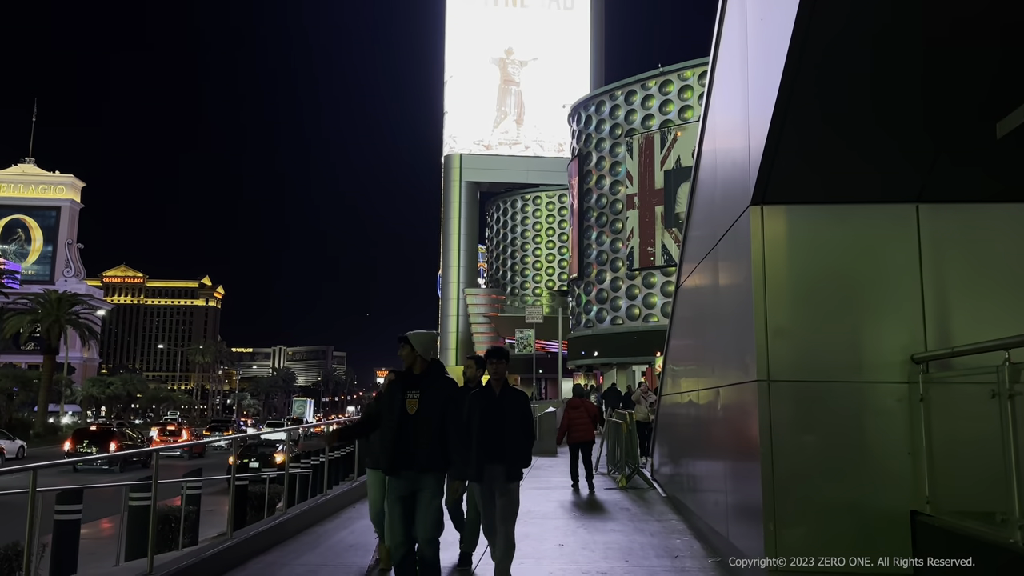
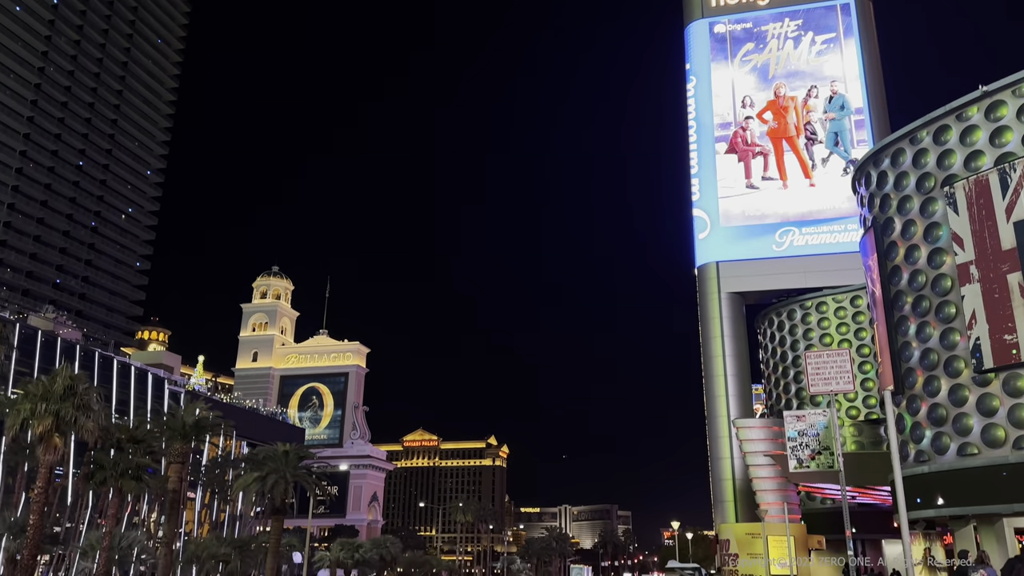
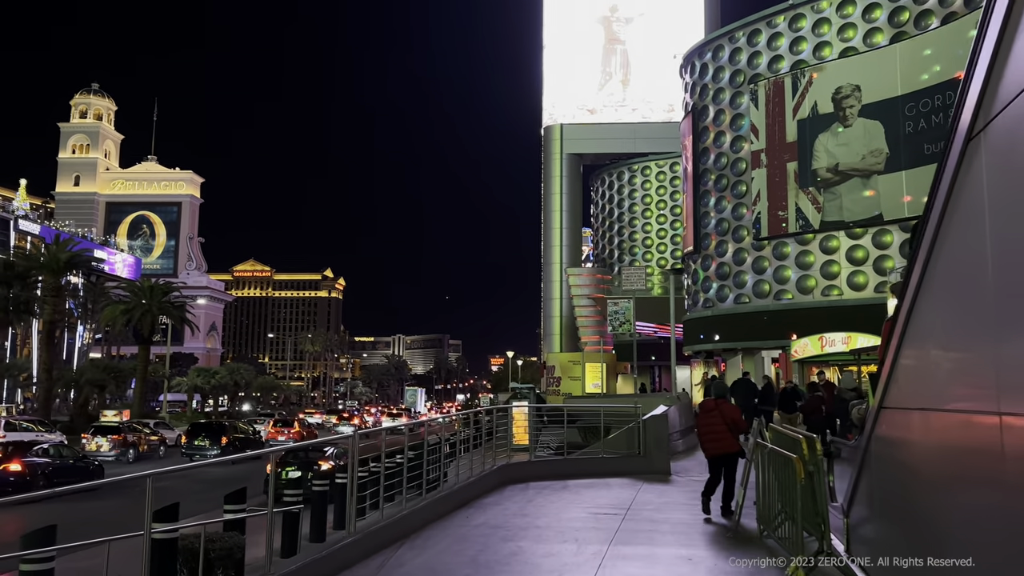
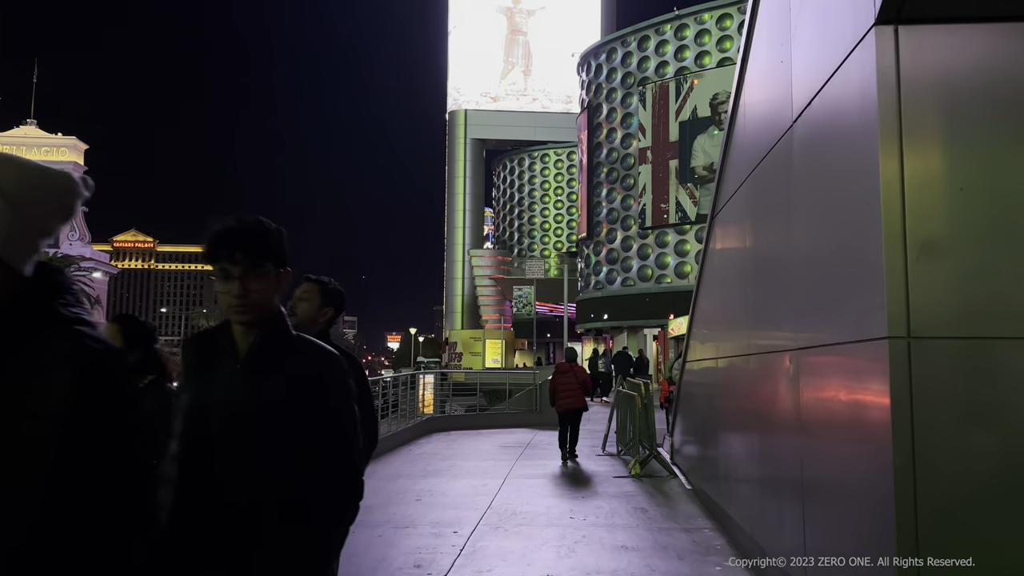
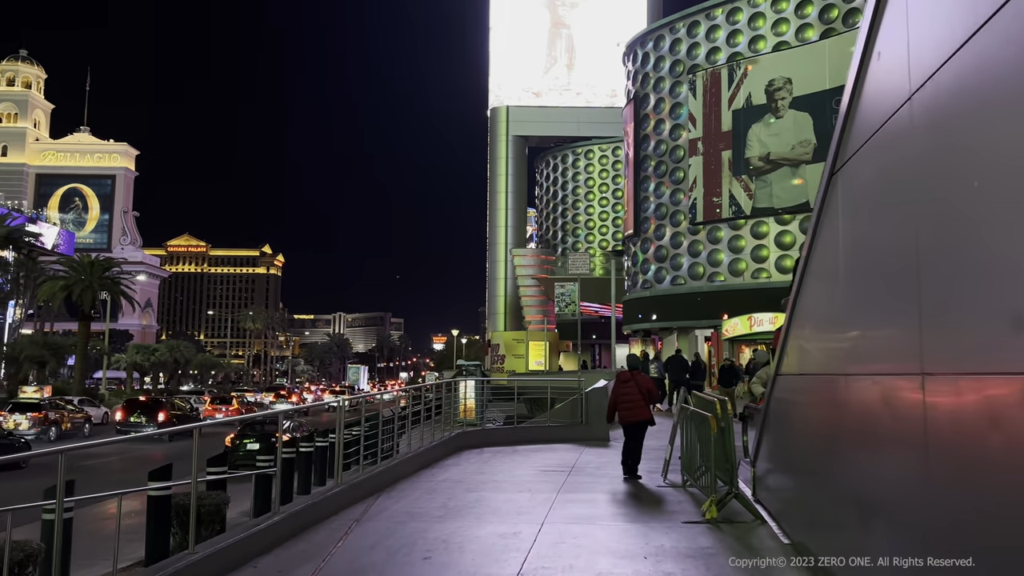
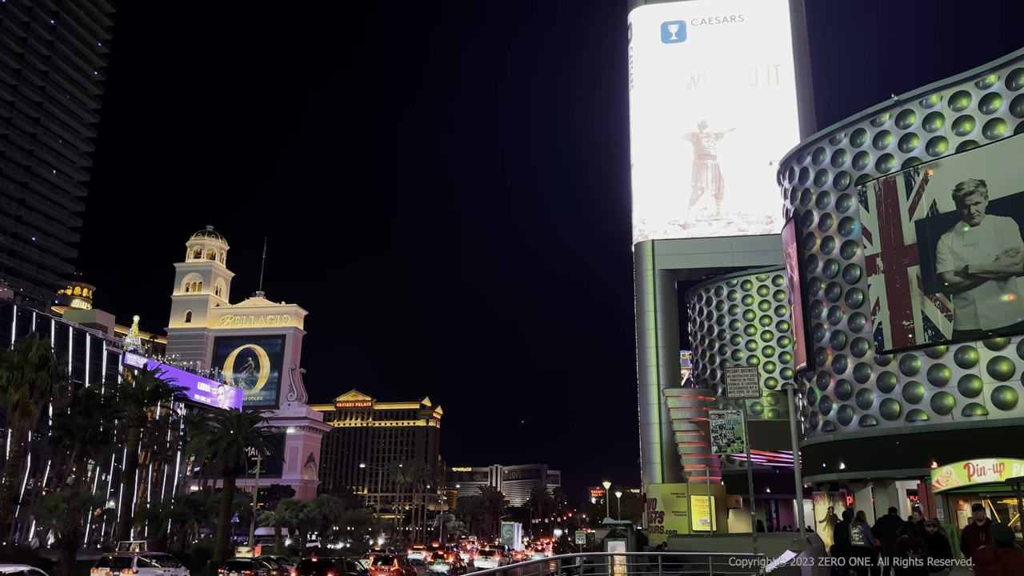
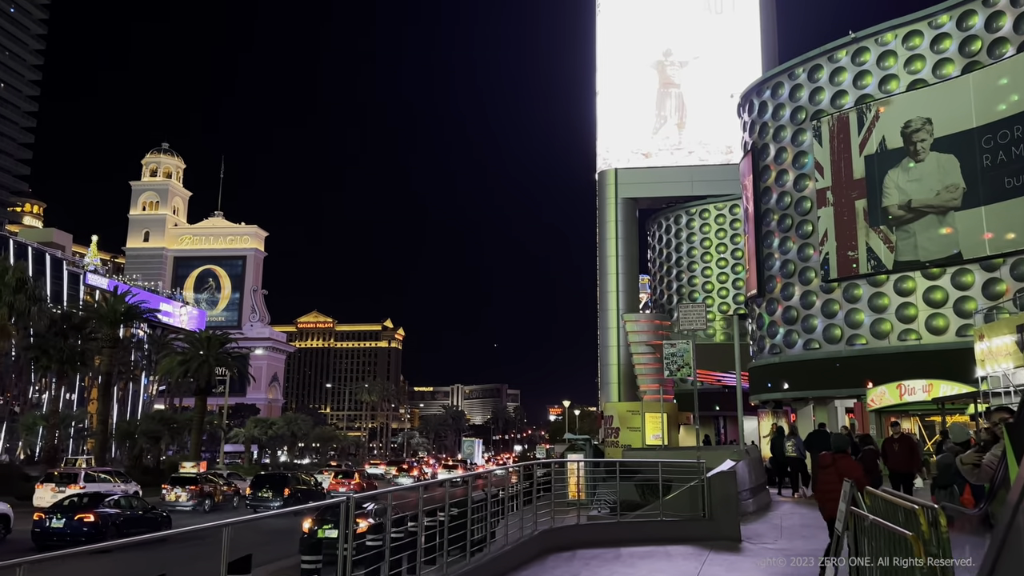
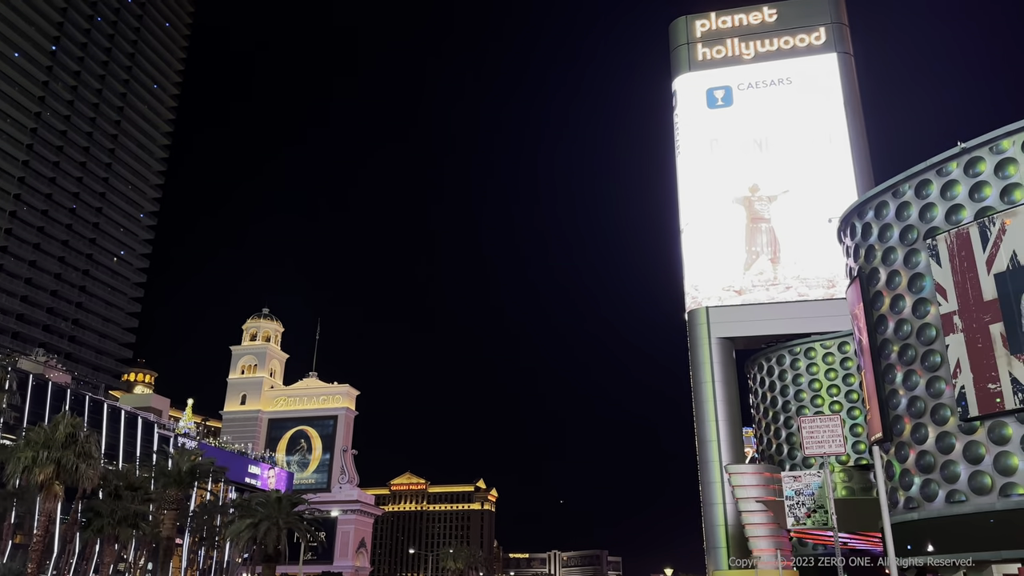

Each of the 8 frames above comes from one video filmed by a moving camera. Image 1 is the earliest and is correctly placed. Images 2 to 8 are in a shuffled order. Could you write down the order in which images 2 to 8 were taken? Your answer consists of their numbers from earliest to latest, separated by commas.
4, 5, 3, 7, 6, 8, 2
